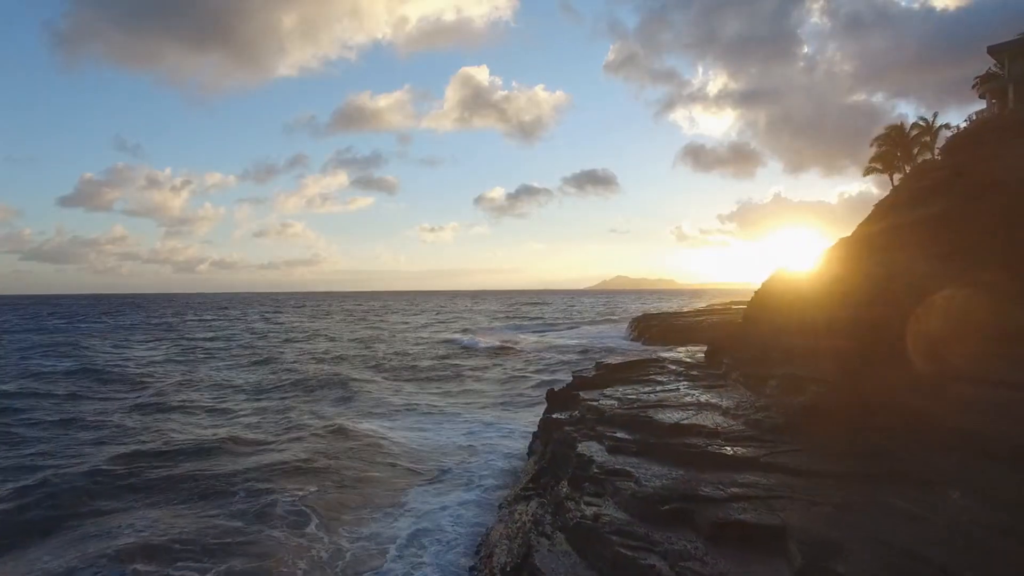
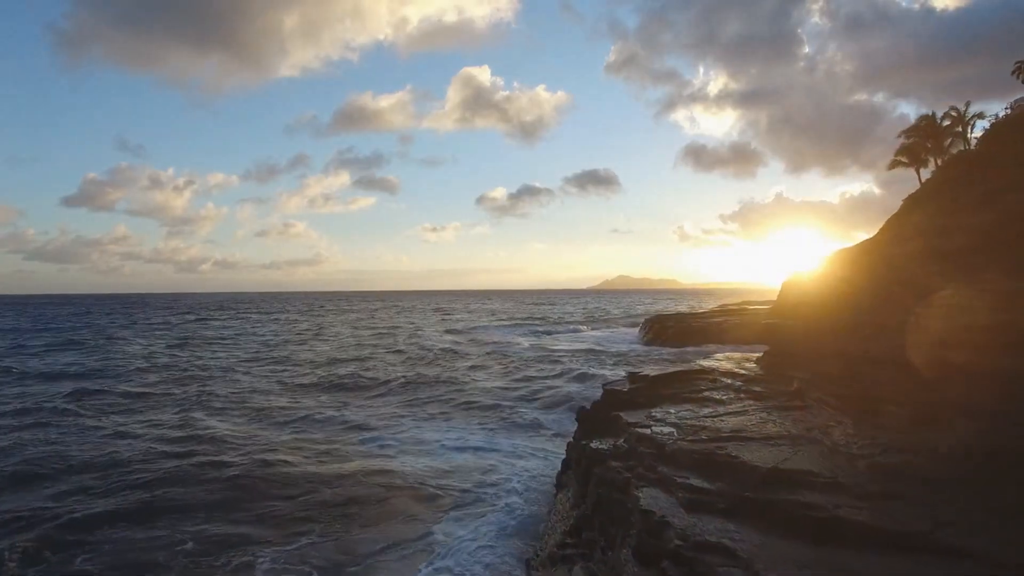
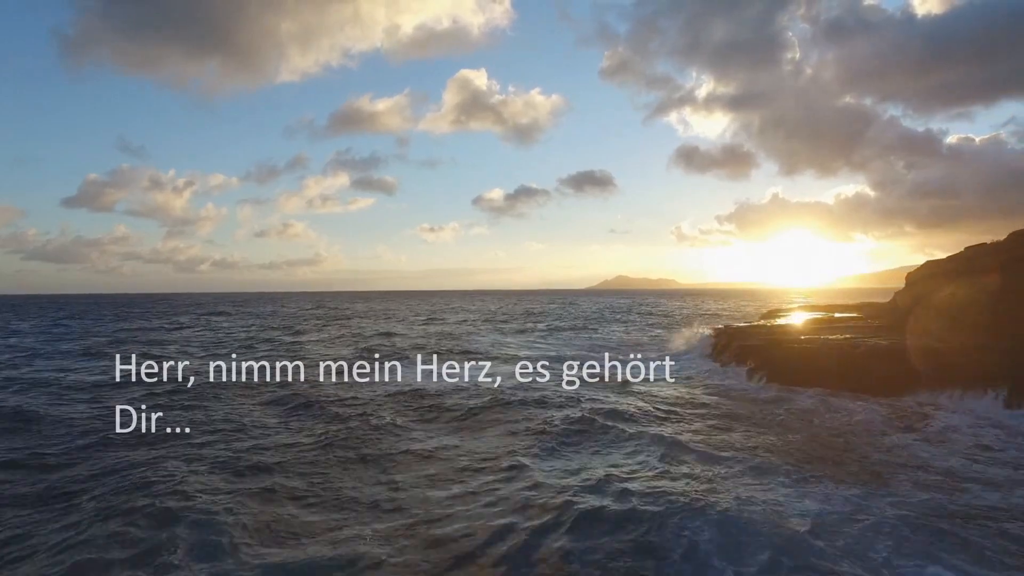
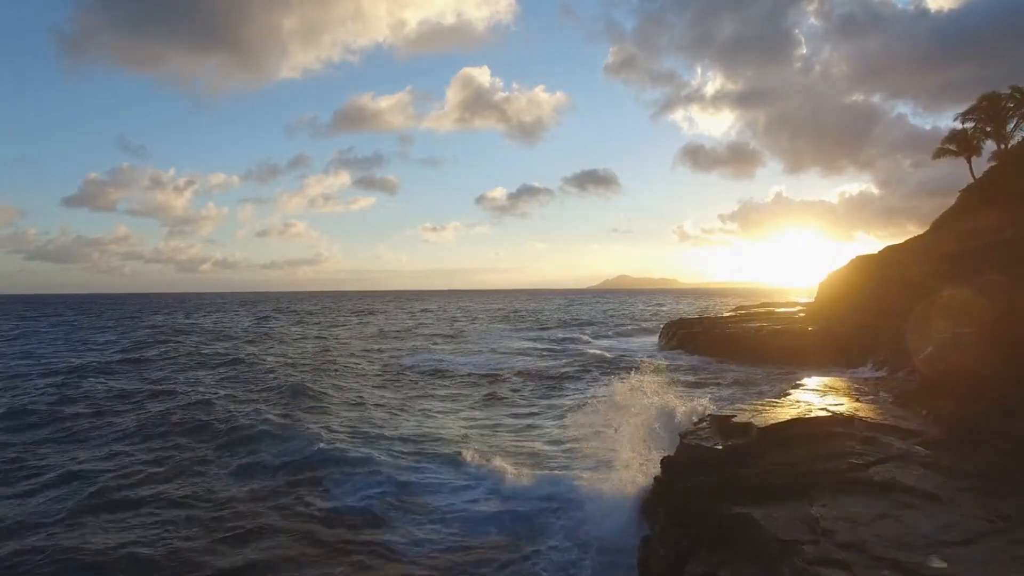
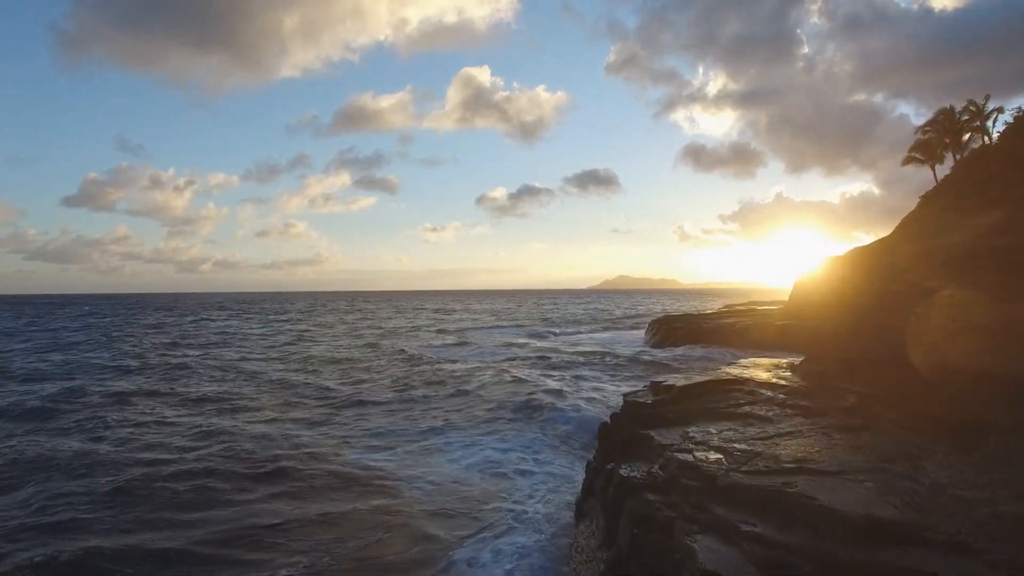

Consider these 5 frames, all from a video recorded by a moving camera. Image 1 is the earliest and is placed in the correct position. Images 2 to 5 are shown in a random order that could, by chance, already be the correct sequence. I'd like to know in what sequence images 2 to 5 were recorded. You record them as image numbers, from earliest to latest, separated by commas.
2, 5, 4, 3
